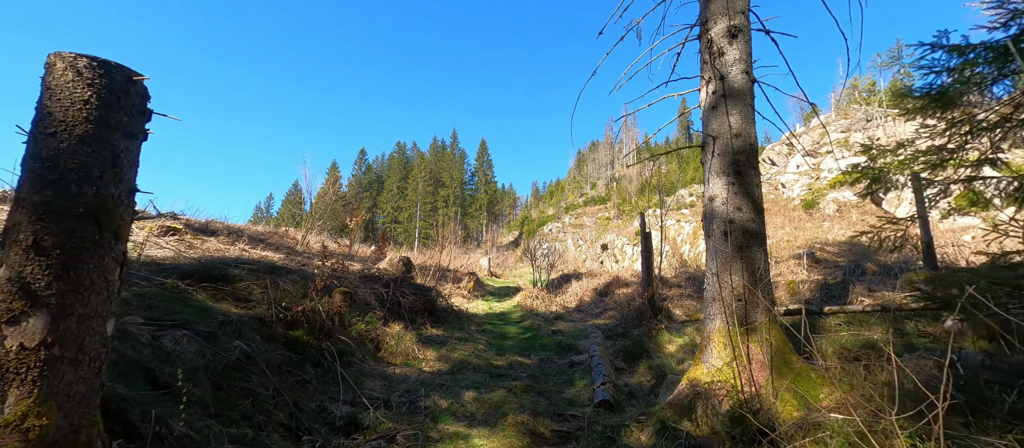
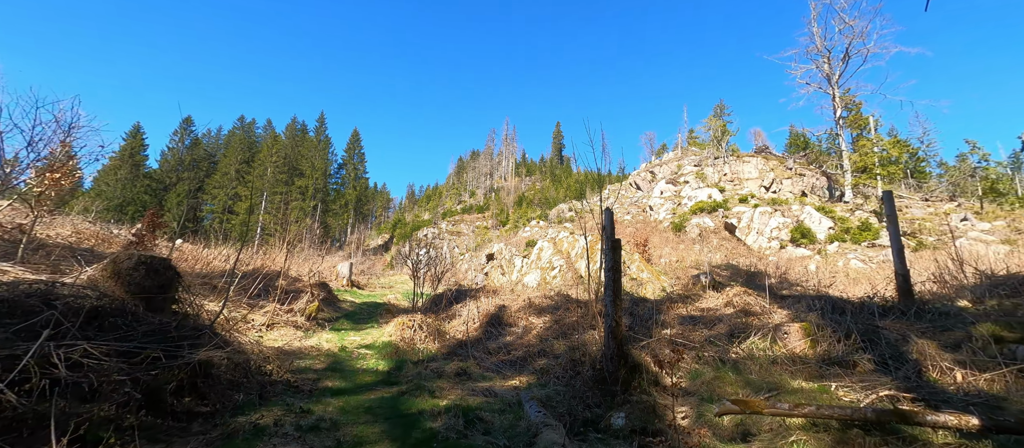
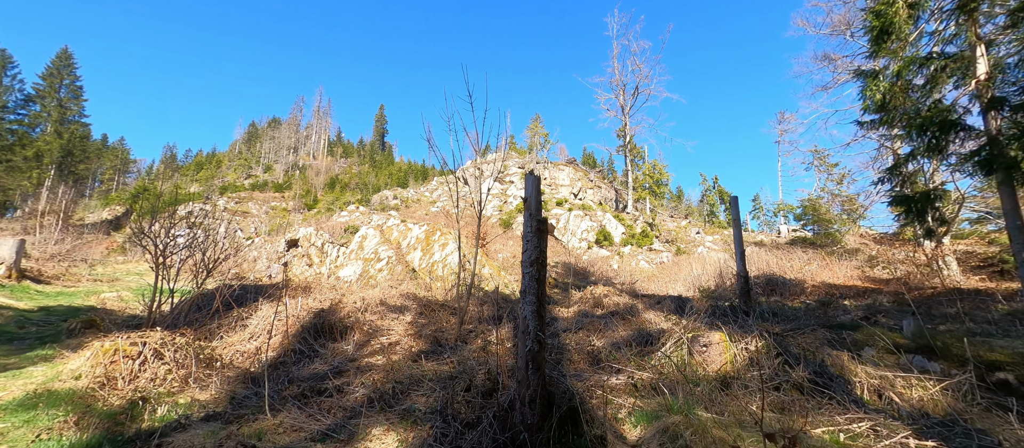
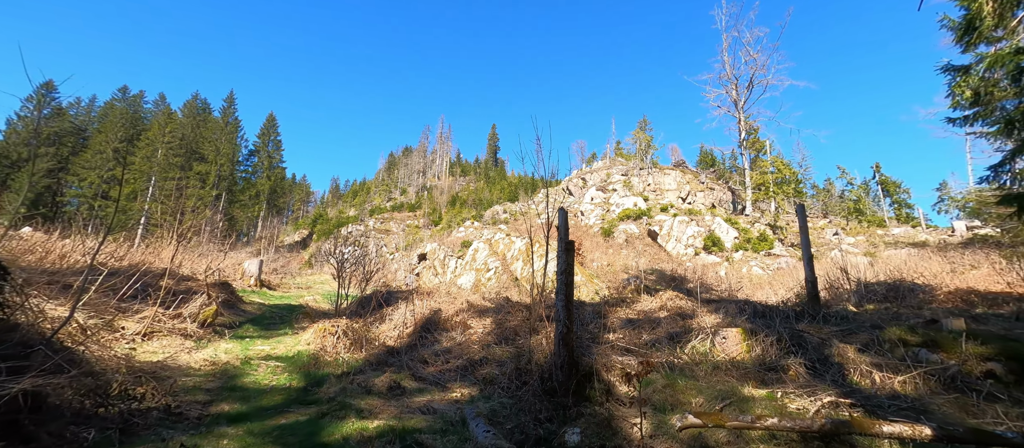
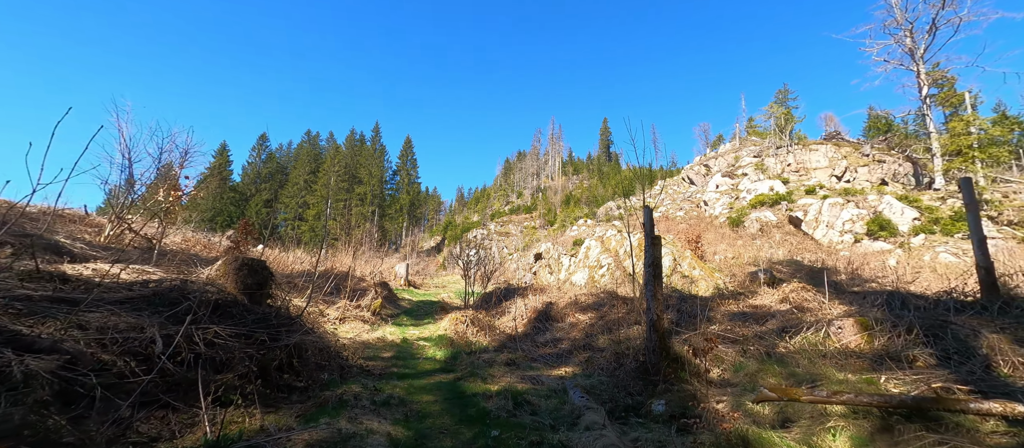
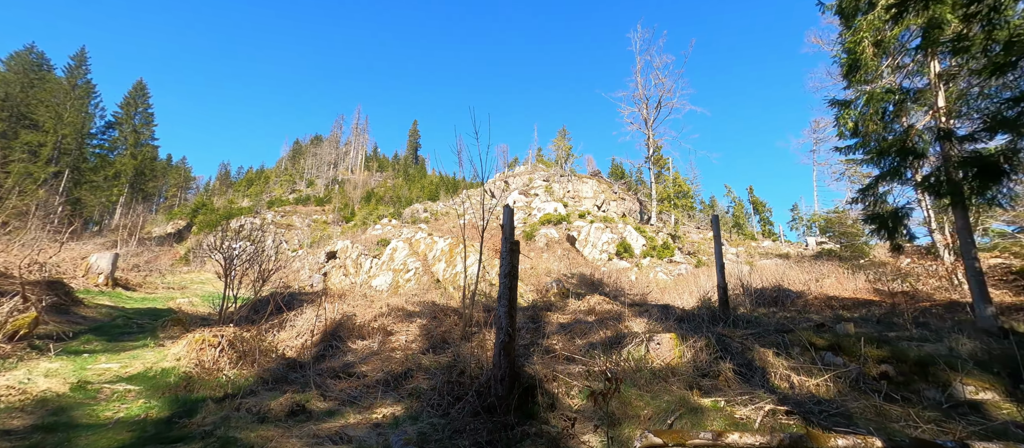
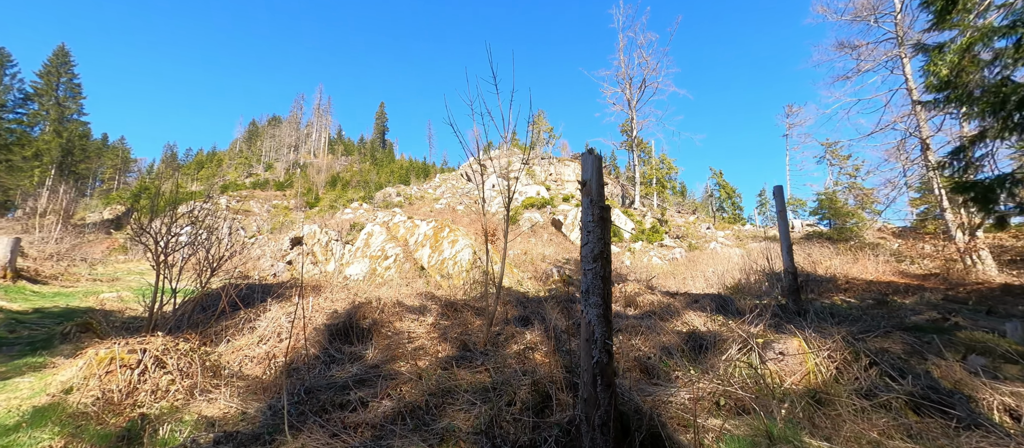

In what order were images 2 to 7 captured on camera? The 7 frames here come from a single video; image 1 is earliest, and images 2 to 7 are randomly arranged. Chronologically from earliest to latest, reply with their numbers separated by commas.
5, 2, 4, 6, 3, 7
